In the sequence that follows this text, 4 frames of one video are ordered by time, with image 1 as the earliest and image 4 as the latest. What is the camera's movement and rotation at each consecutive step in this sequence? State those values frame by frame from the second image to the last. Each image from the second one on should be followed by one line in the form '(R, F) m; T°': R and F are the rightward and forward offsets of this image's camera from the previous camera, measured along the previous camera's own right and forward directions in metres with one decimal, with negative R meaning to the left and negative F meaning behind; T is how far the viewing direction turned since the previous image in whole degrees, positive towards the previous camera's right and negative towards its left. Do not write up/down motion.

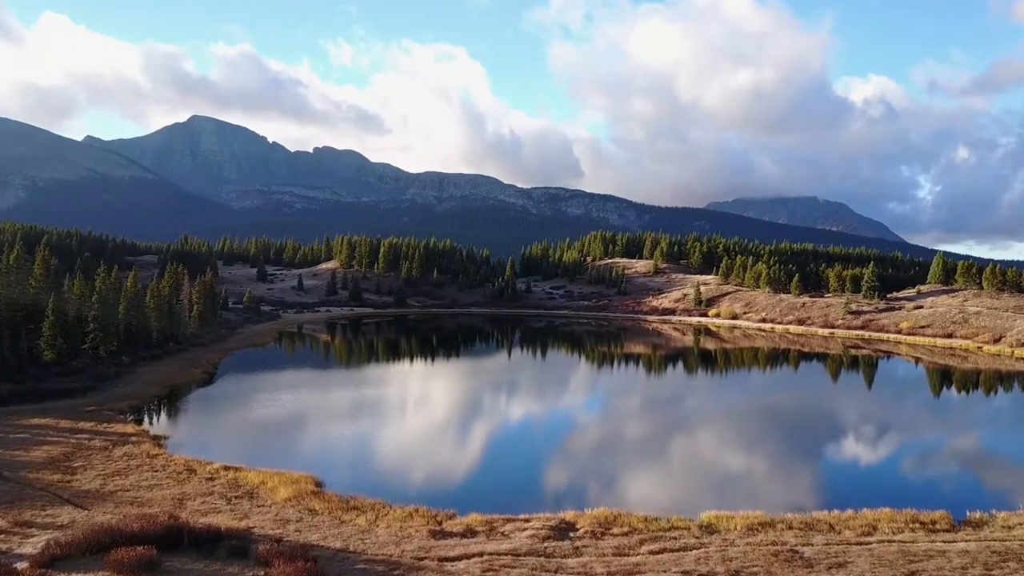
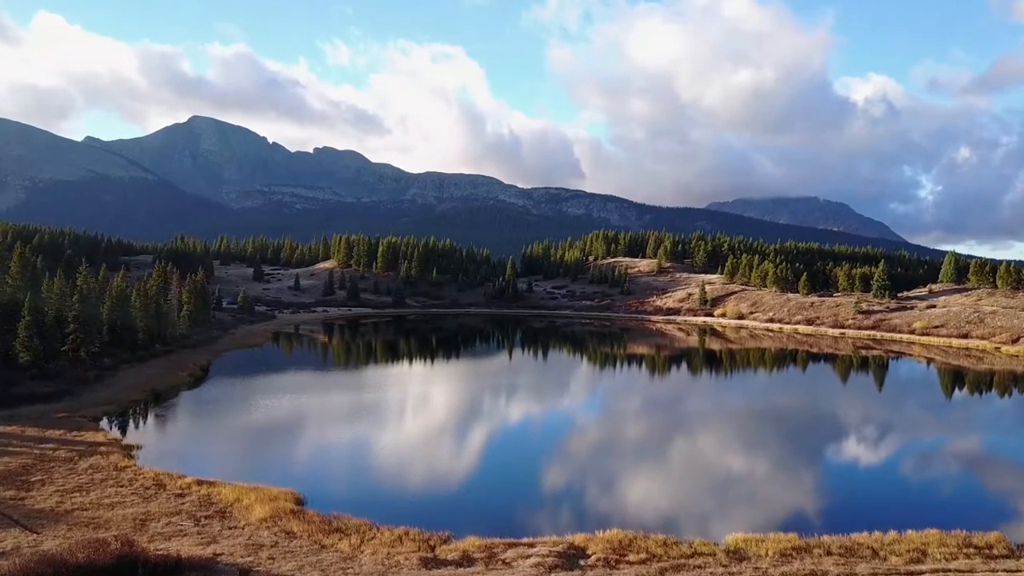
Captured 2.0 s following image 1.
(0.0, +1.2) m; 0°
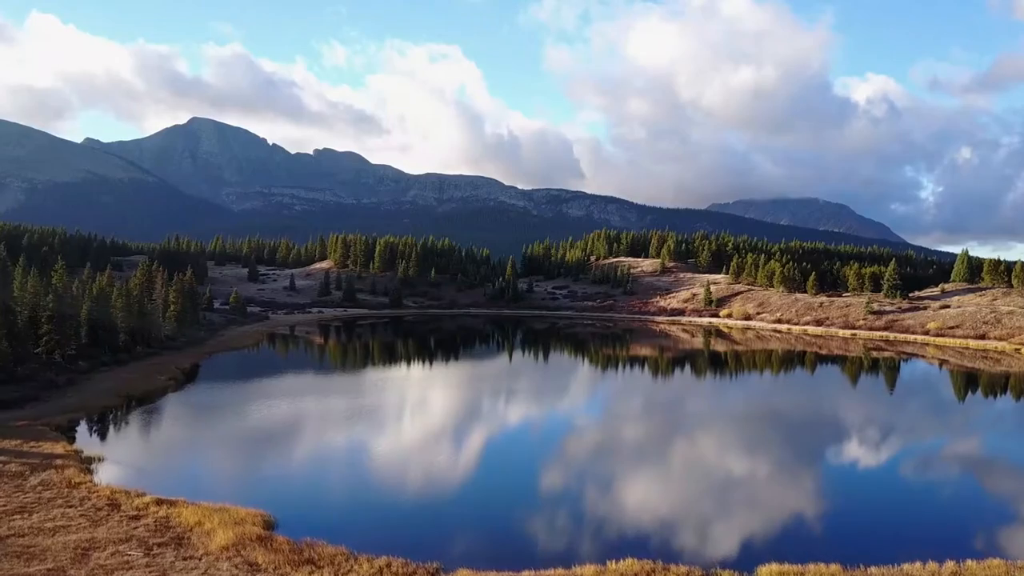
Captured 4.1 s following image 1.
(0.0, +1.4) m; 0°
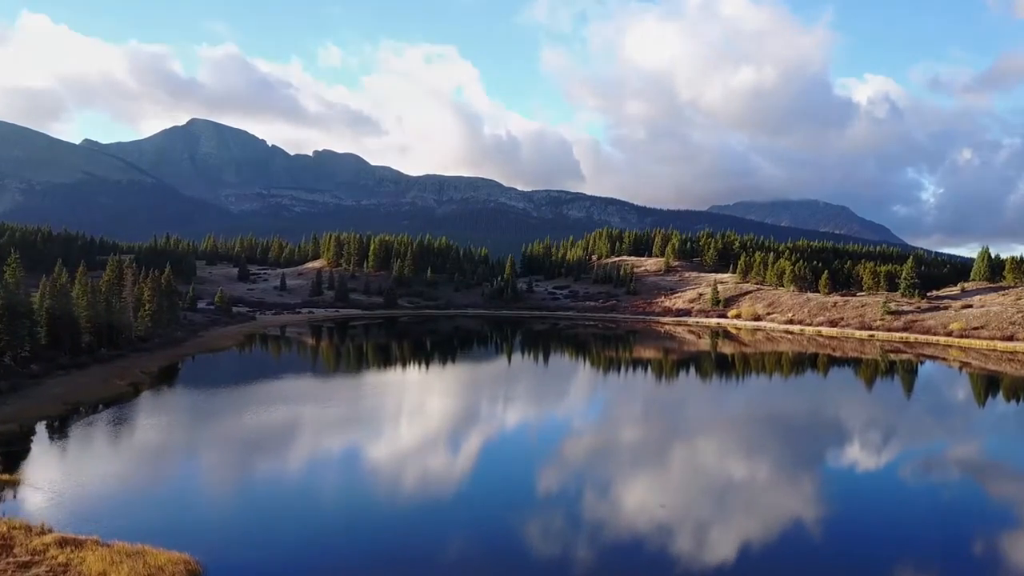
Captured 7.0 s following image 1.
(+0.1, +2.2) m; 0°
